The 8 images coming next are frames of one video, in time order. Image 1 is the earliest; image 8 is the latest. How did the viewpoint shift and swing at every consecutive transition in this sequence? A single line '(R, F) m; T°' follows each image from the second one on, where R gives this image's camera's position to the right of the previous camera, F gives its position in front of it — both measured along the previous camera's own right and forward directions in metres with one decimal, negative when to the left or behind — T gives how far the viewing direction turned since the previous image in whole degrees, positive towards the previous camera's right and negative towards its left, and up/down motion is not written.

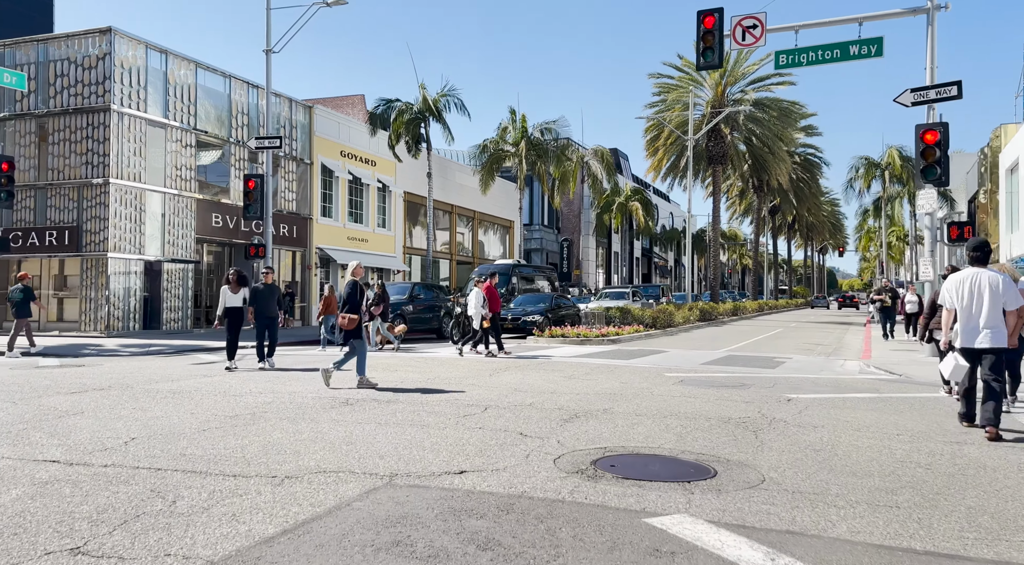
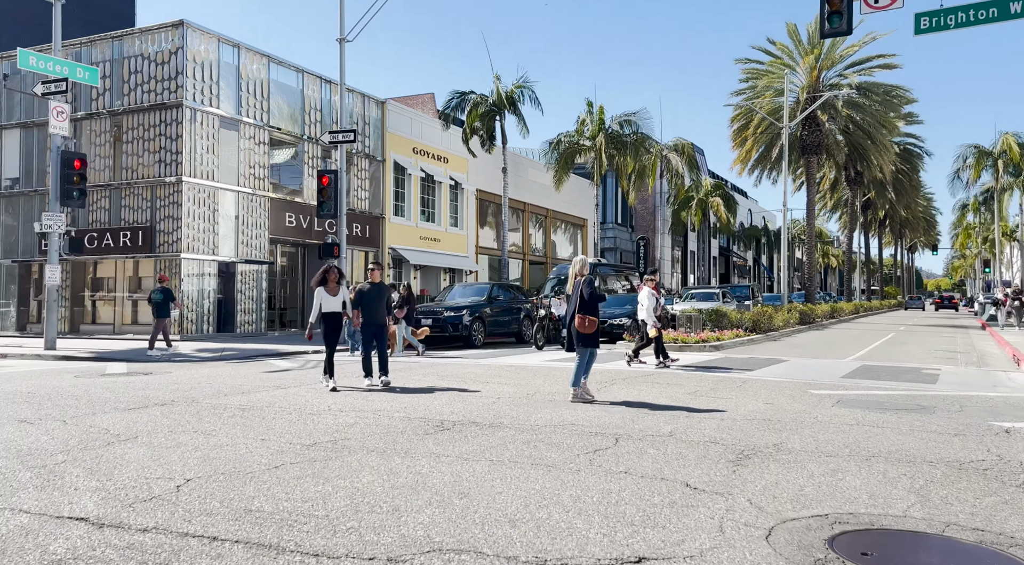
(-0.4, +1.4) m; -4°
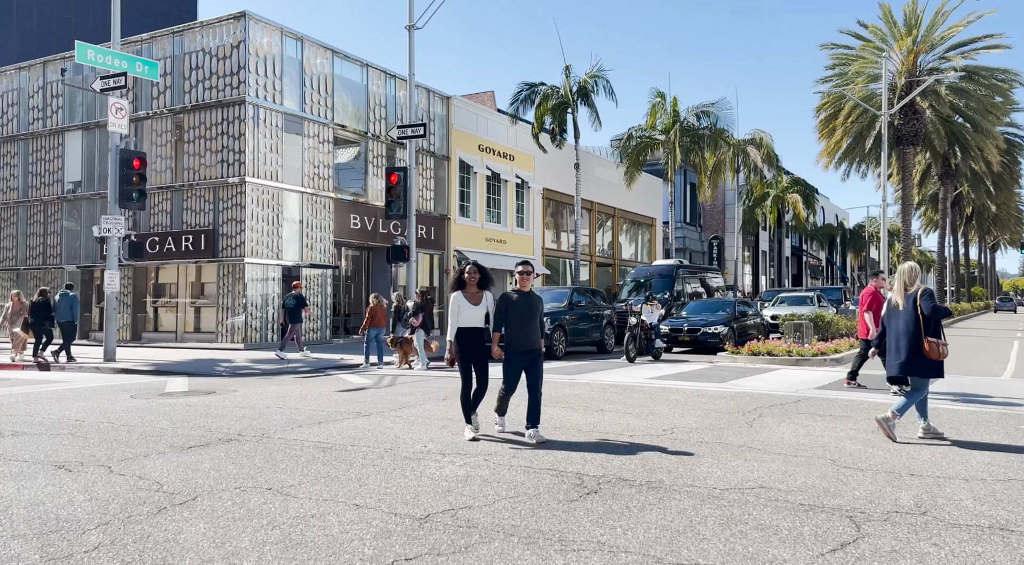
(-0.6, +1.7) m; -3°
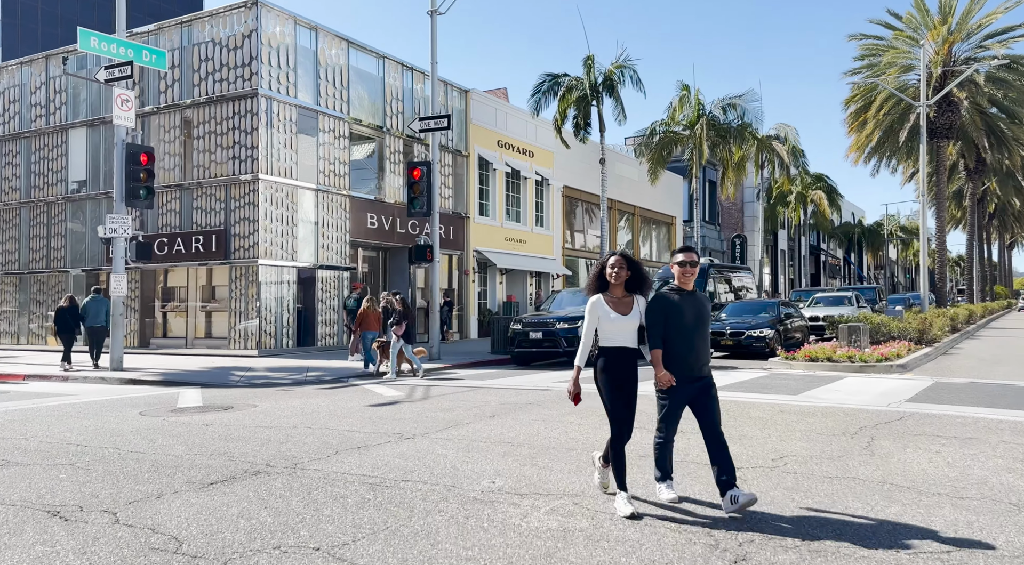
(-0.5, +1.2) m; 0°
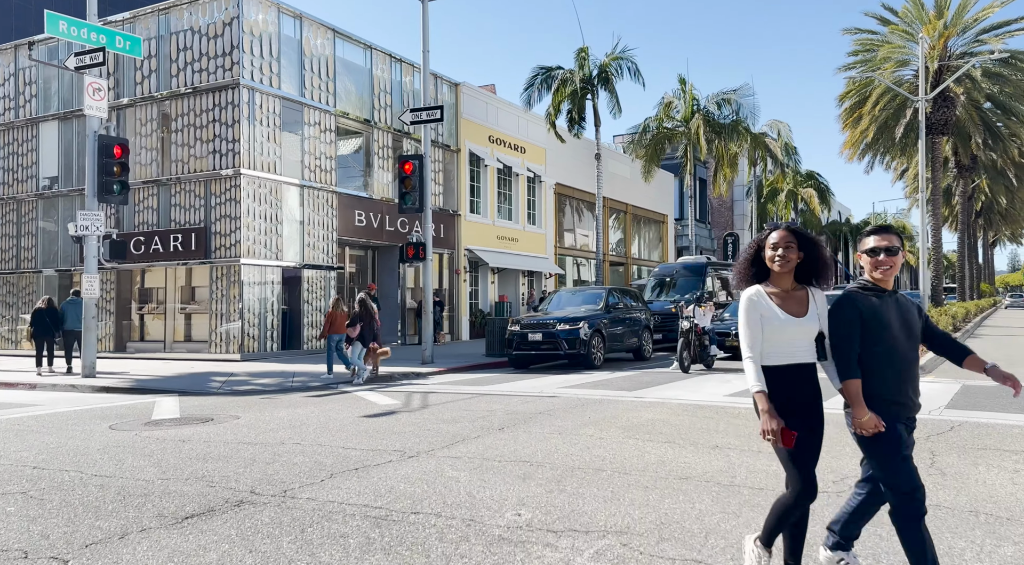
(-0.3, +1.0) m; +1°
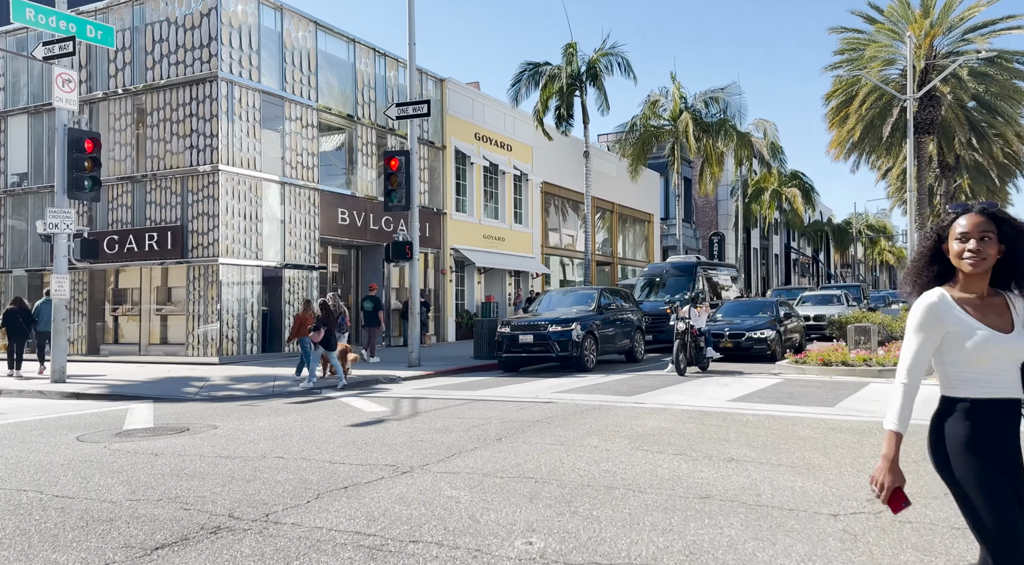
(-0.2, +0.6) m; +1°
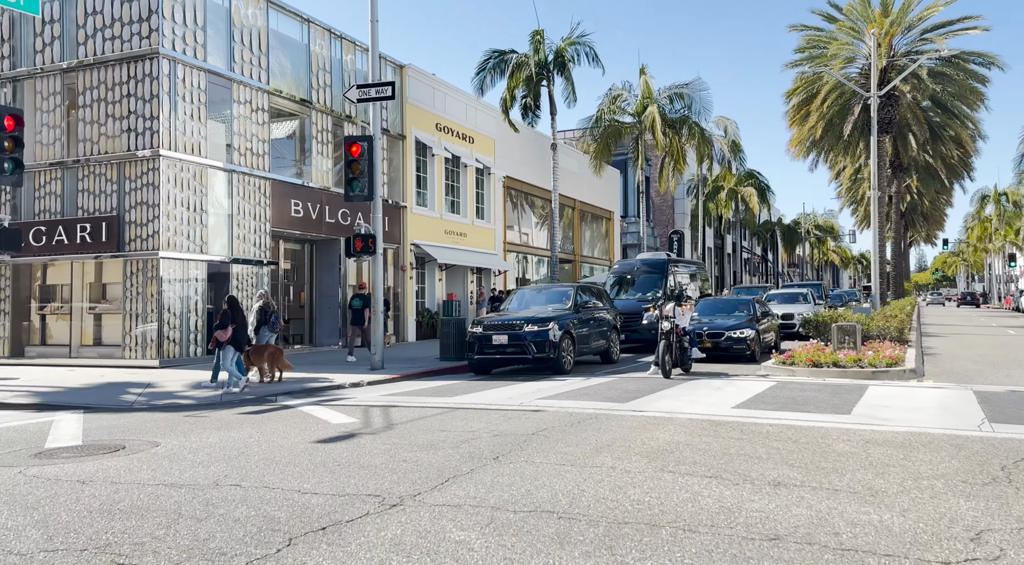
(-0.4, +1.3) m; +3°
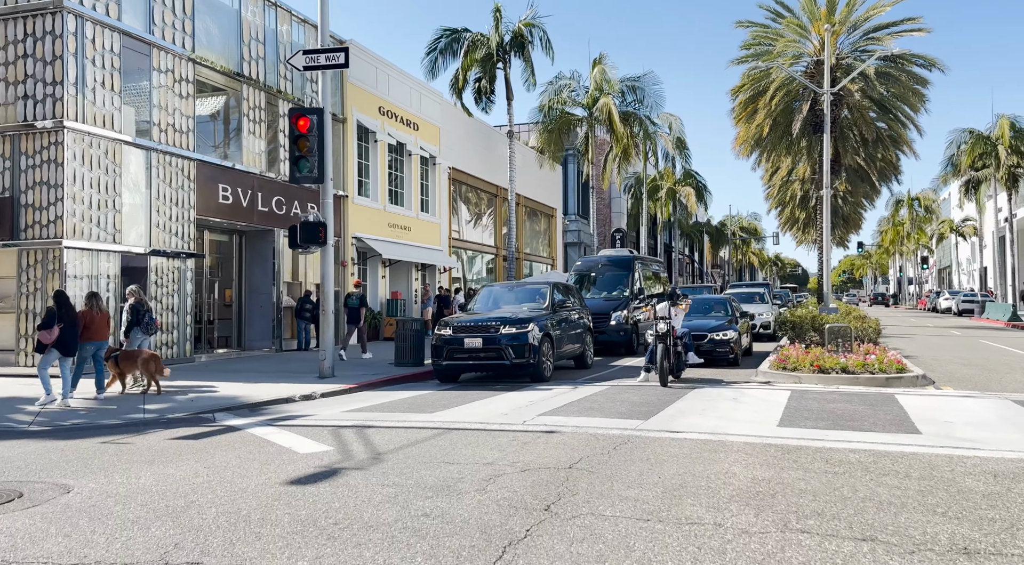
(-0.8, +2.0) m; +5°
